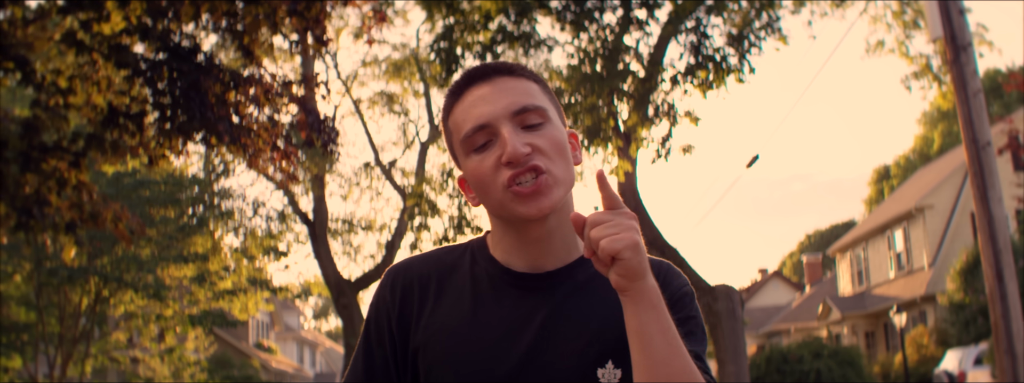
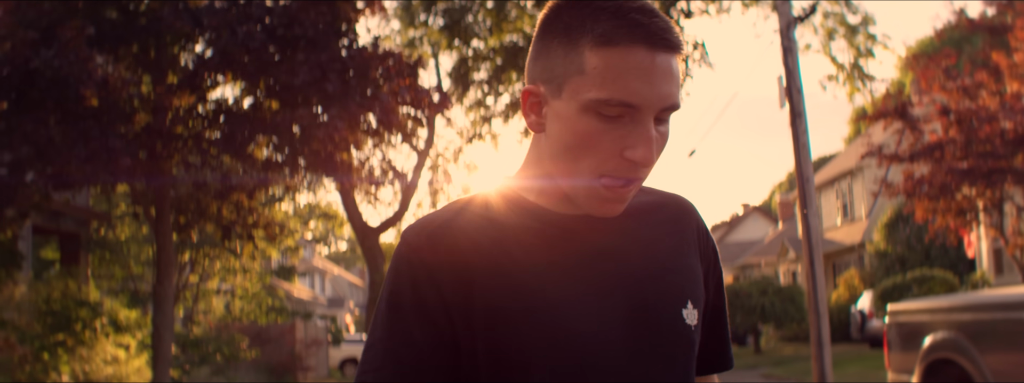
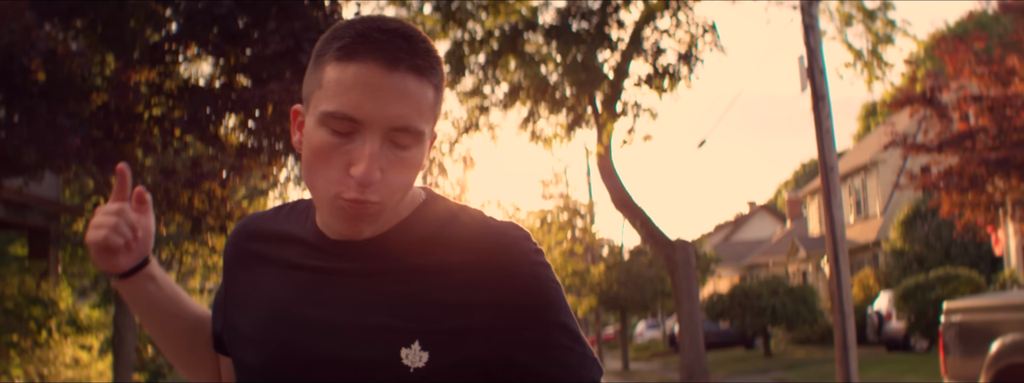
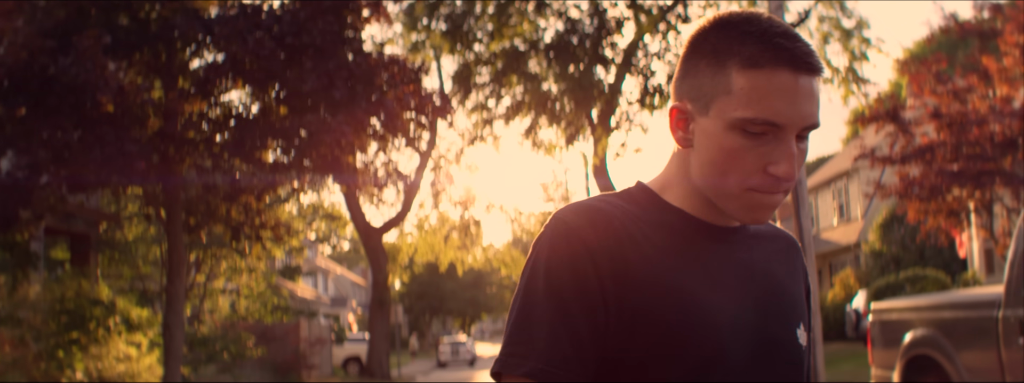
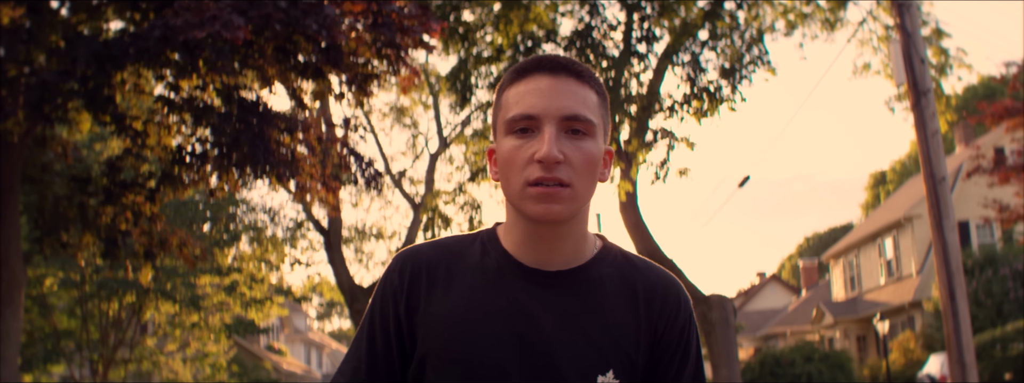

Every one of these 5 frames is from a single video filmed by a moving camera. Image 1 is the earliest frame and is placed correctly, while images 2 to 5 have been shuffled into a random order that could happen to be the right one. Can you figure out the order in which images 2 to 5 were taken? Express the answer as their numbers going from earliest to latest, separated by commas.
5, 3, 2, 4
